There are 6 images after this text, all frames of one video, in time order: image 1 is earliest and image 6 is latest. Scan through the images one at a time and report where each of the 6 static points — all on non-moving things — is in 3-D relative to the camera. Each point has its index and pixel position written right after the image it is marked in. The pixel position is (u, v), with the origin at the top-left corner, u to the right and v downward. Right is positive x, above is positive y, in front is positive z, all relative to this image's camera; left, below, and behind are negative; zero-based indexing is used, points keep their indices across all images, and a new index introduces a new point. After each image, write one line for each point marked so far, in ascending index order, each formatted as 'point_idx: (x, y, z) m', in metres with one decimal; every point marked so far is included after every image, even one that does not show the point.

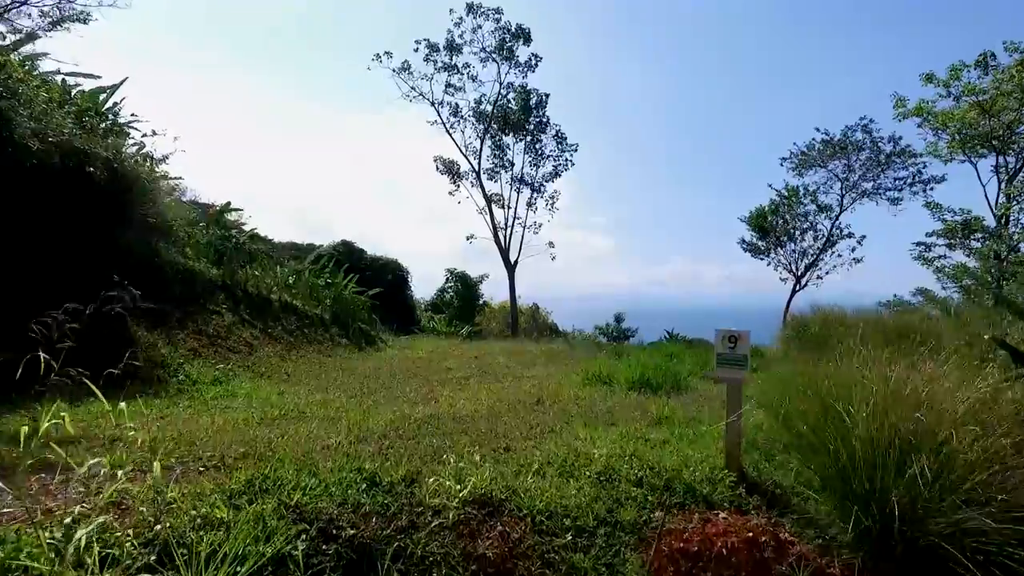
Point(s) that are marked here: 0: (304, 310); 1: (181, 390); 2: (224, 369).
0: (-4.0, -0.4, +9.2) m
1: (-3.1, -1.0, +4.5) m
2: (-3.3, -0.9, +5.4) m
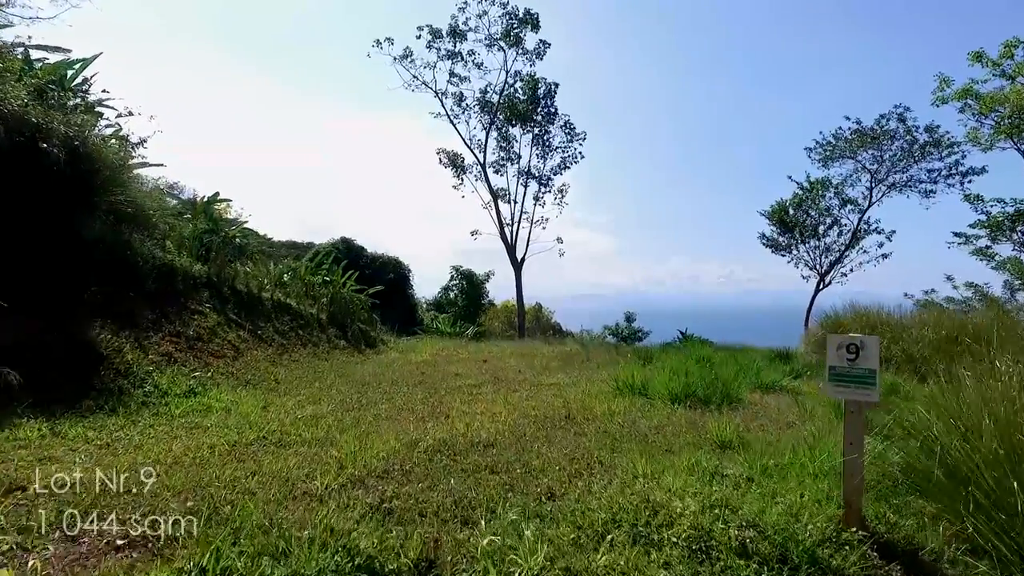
0: (-3.8, -0.4, +8.5) m
1: (-2.9, -0.9, +3.8) m
2: (-3.1, -0.9, +4.8) m
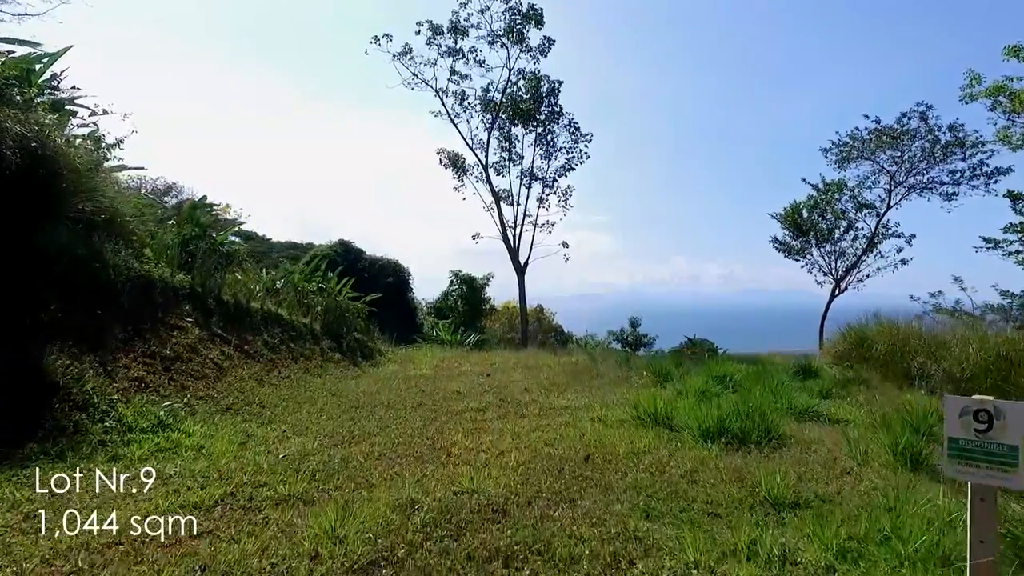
0: (-3.7, -0.6, +8.0) m
1: (-2.8, -1.1, +3.3) m
2: (-3.0, -1.1, +4.3) m
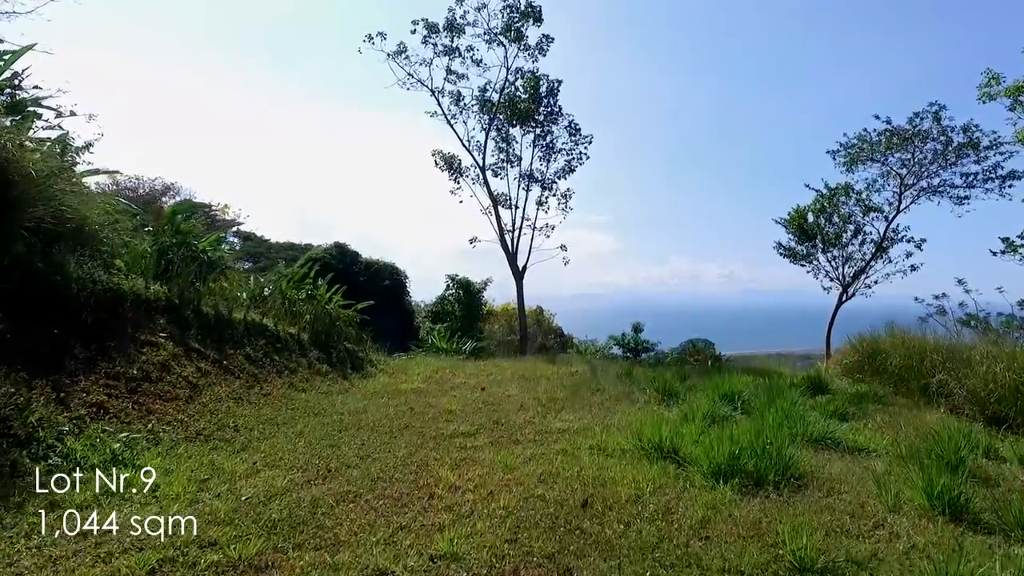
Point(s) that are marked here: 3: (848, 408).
0: (-3.8, -0.7, +7.7) m
1: (-2.9, -1.2, +2.9) m
2: (-3.1, -1.2, +3.9) m
3: (+4.0, -1.4, +5.7) m
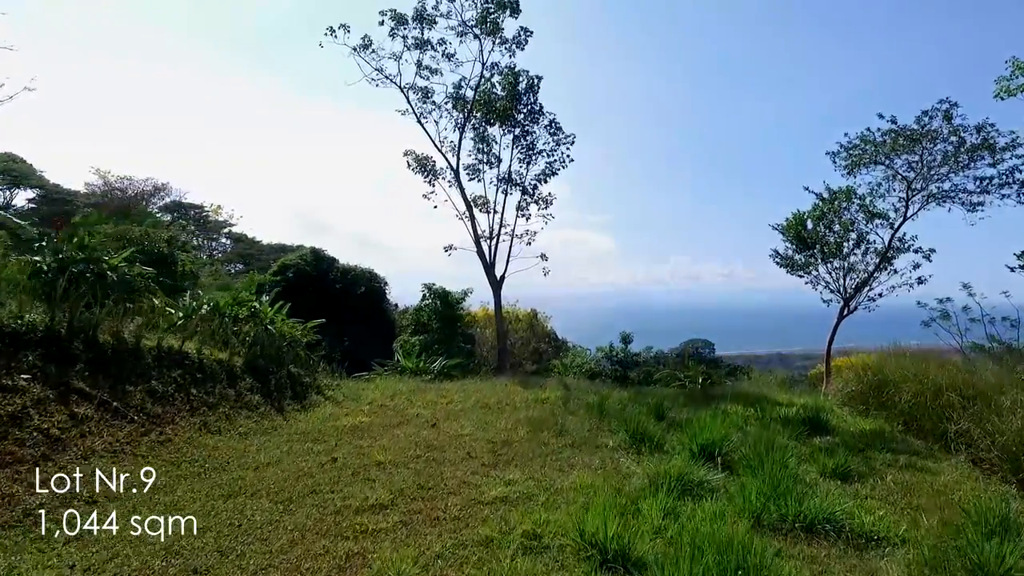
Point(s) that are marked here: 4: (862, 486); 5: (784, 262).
0: (-4.4, -1.0, +6.7) m
1: (-3.5, -1.5, +2.0) m
2: (-3.7, -1.5, +3.0) m
3: (+3.4, -1.7, +4.8) m
4: (+3.1, -1.8, +4.2) m
5: (+6.8, +0.7, +11.9) m
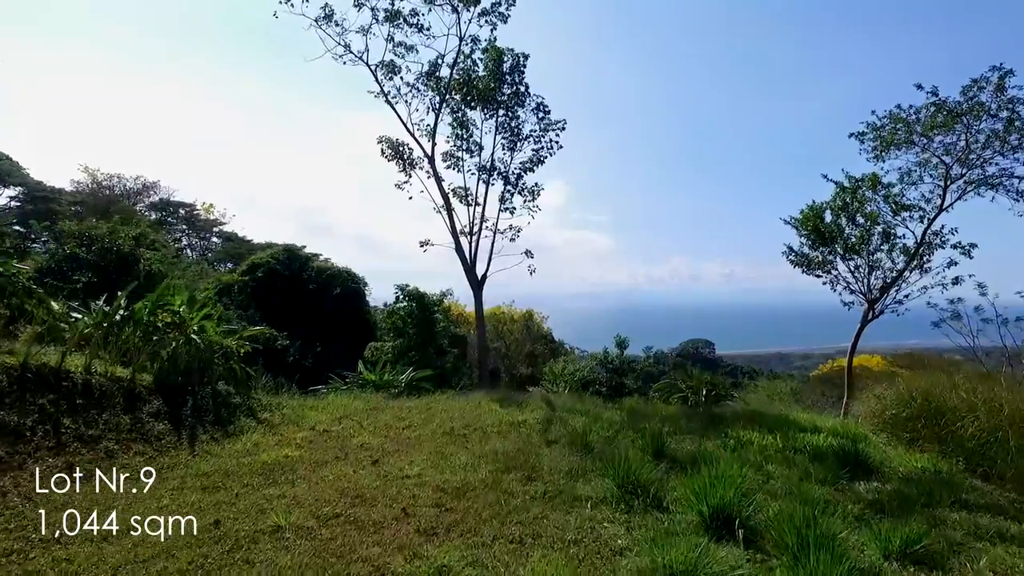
0: (-4.9, -1.0, +5.4) m
1: (-4.0, -1.6, +0.7) m
2: (-4.1, -1.5, +1.6) m
3: (+3.0, -1.8, +3.5) m
4: (+2.7, -1.8, +2.9) m
5: (+6.4, +0.6, +10.6) m
